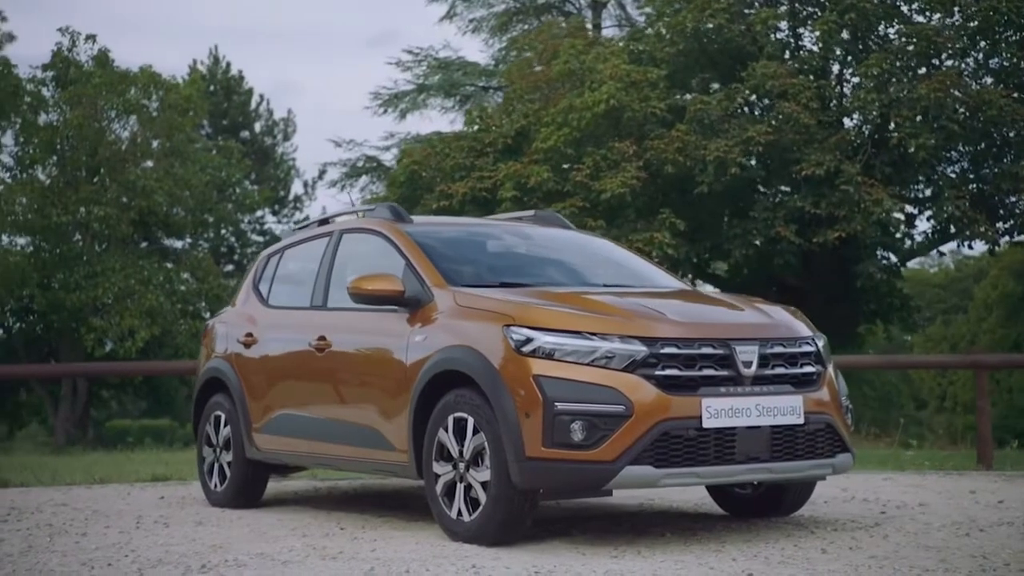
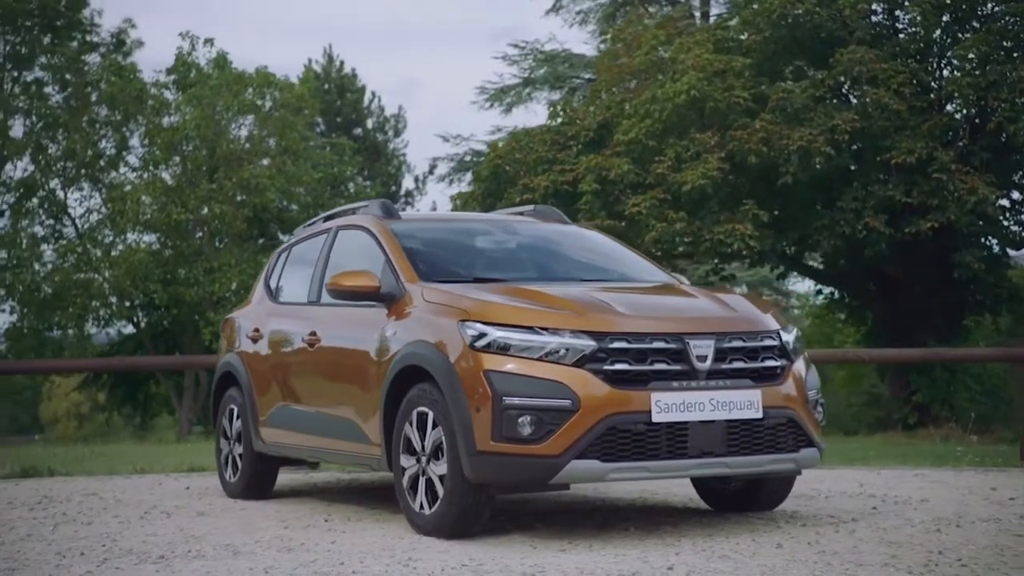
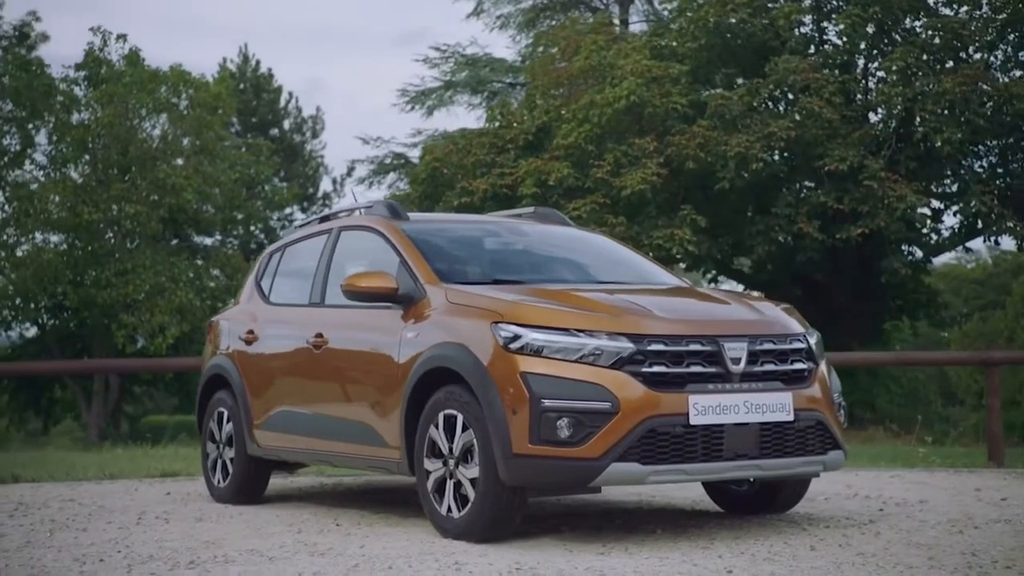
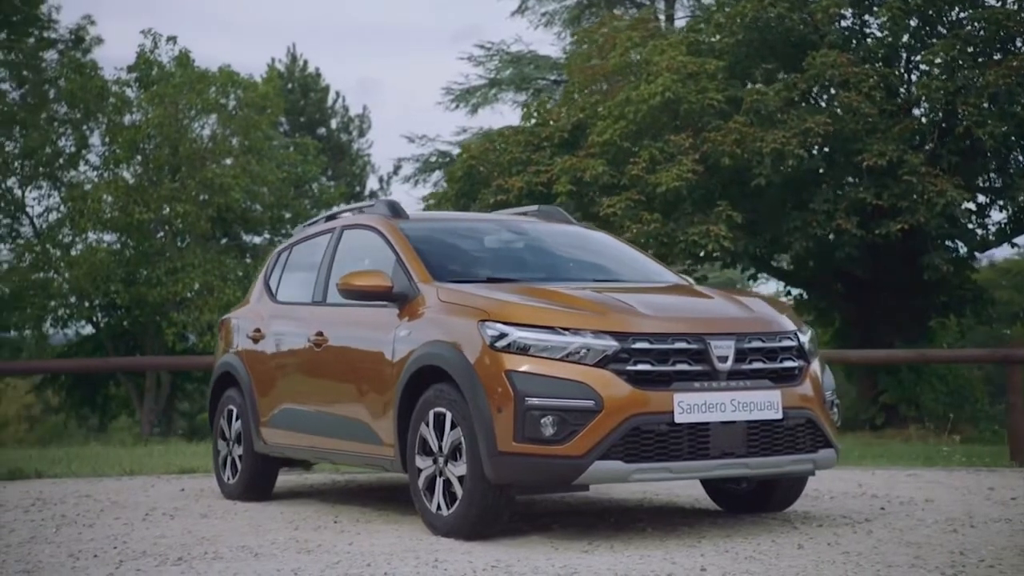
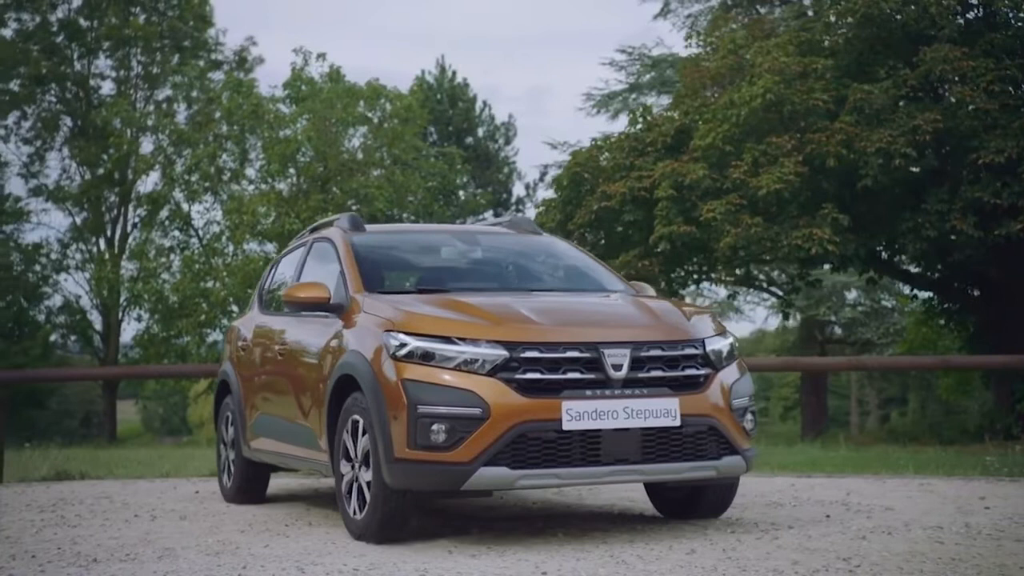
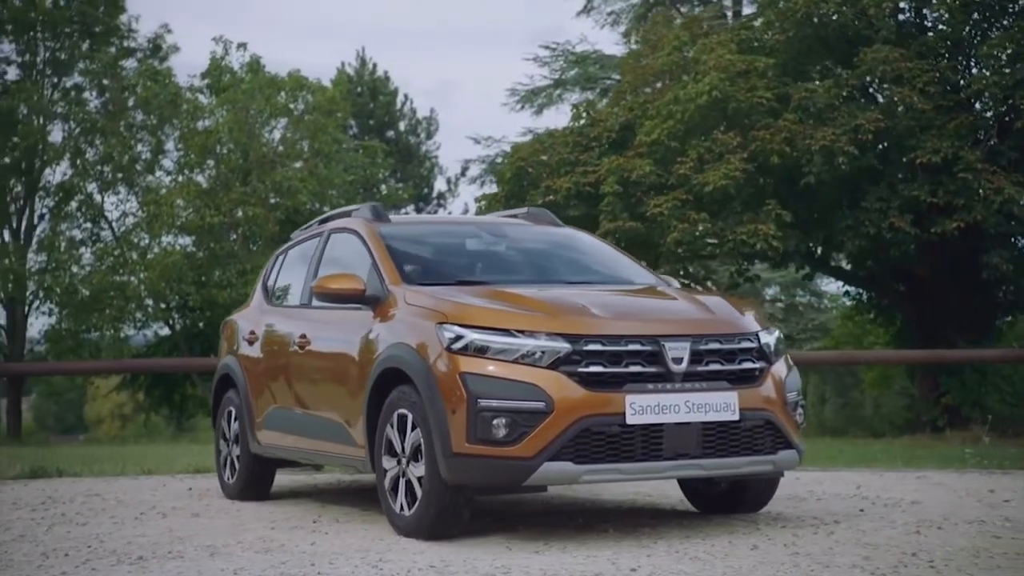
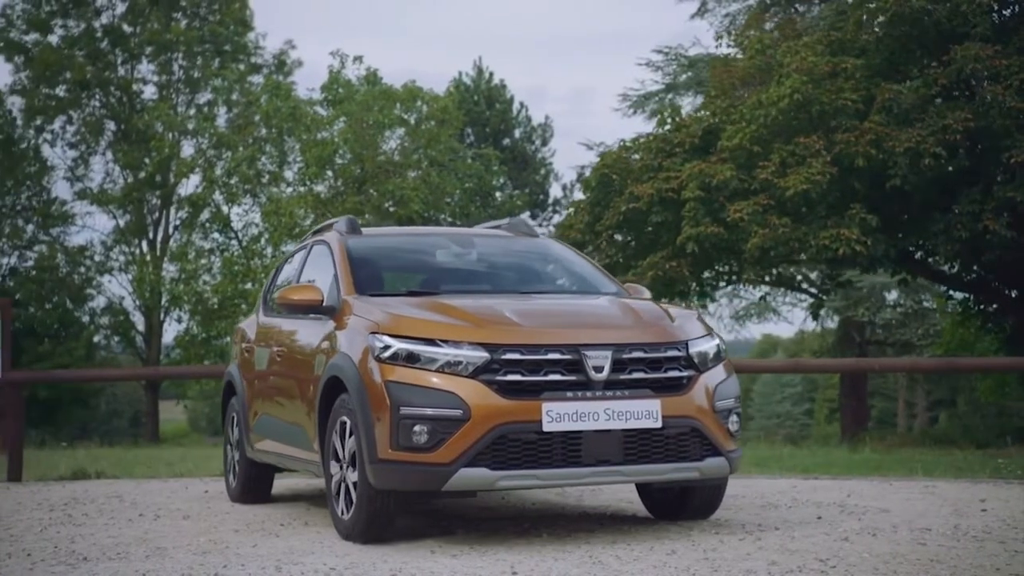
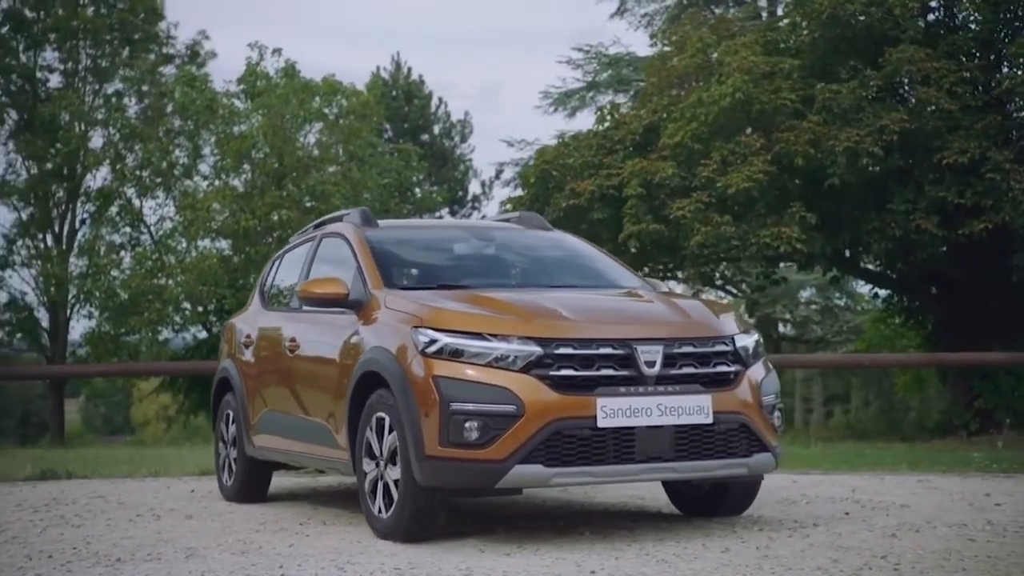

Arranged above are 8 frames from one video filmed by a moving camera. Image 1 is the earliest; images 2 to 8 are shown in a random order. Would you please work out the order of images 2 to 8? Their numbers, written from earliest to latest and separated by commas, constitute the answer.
3, 4, 2, 6, 8, 5, 7
